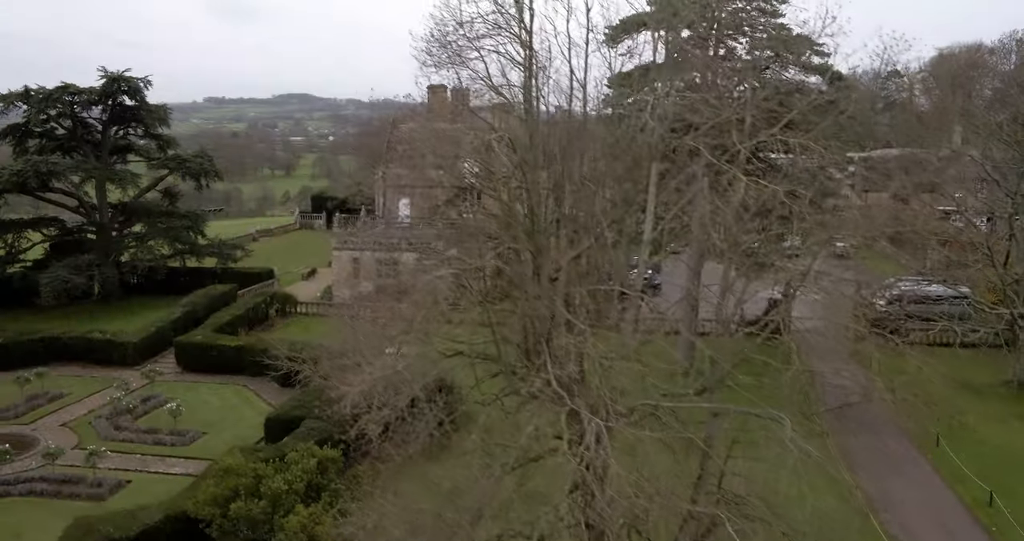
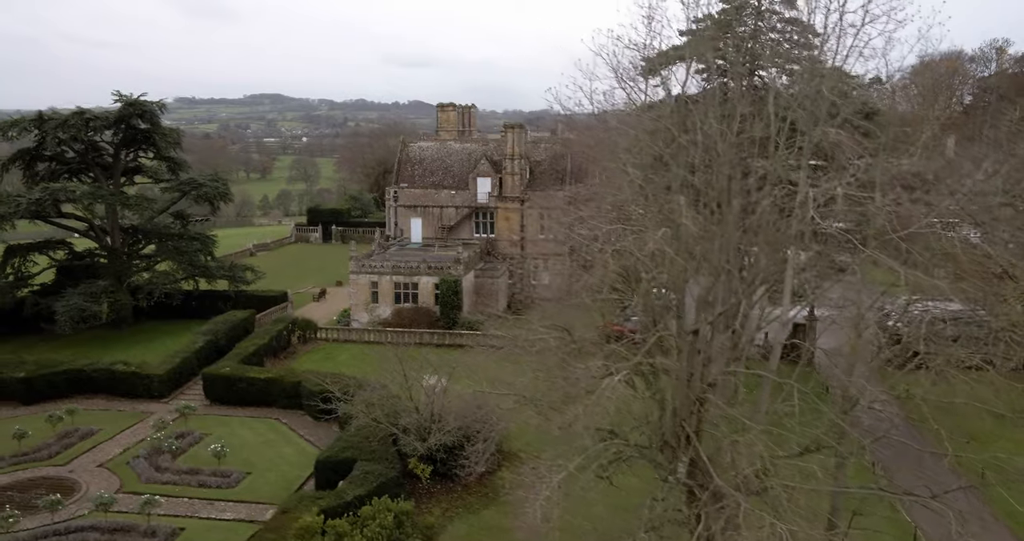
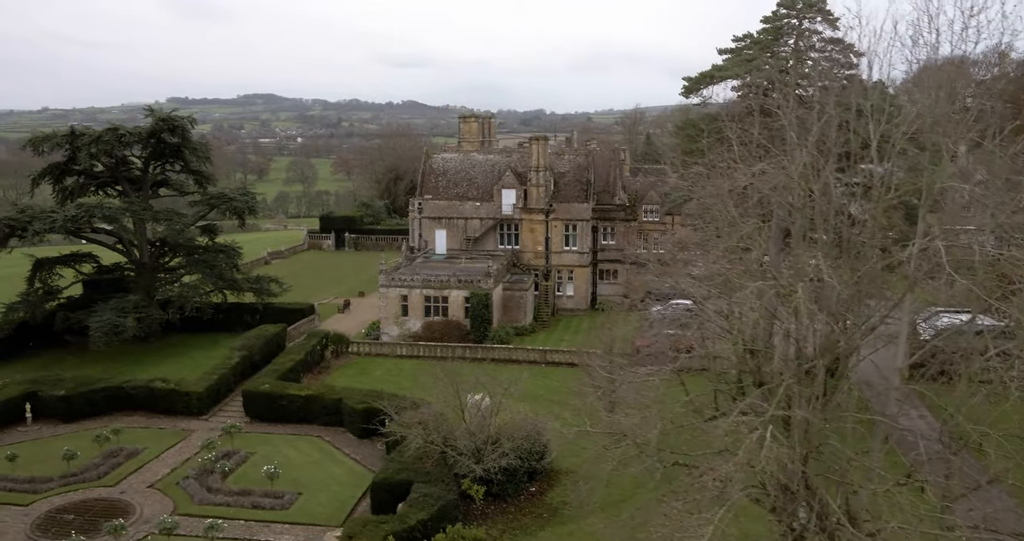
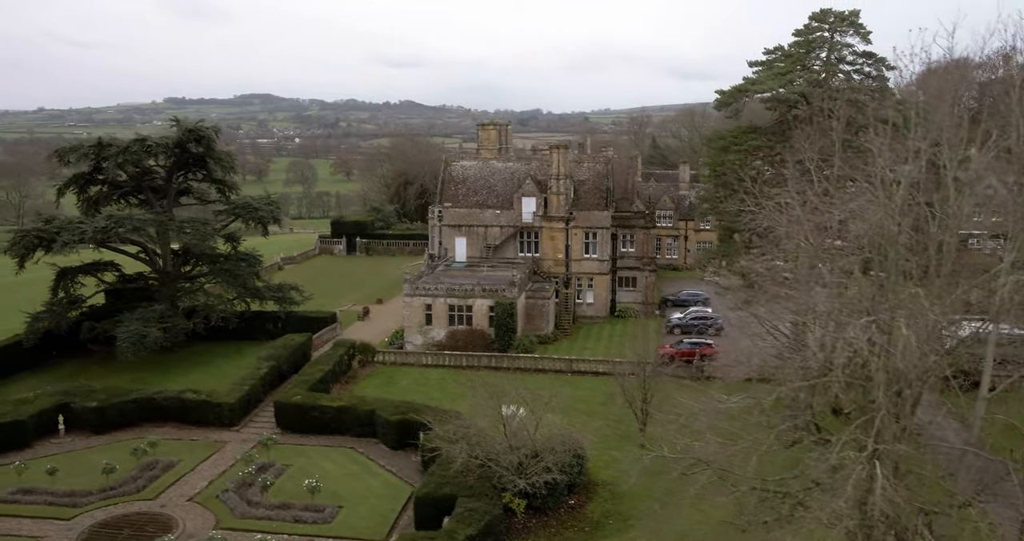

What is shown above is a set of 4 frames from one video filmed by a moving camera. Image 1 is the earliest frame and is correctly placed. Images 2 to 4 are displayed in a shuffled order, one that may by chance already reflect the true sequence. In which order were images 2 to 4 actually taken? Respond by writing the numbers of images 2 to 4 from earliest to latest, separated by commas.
2, 3, 4
